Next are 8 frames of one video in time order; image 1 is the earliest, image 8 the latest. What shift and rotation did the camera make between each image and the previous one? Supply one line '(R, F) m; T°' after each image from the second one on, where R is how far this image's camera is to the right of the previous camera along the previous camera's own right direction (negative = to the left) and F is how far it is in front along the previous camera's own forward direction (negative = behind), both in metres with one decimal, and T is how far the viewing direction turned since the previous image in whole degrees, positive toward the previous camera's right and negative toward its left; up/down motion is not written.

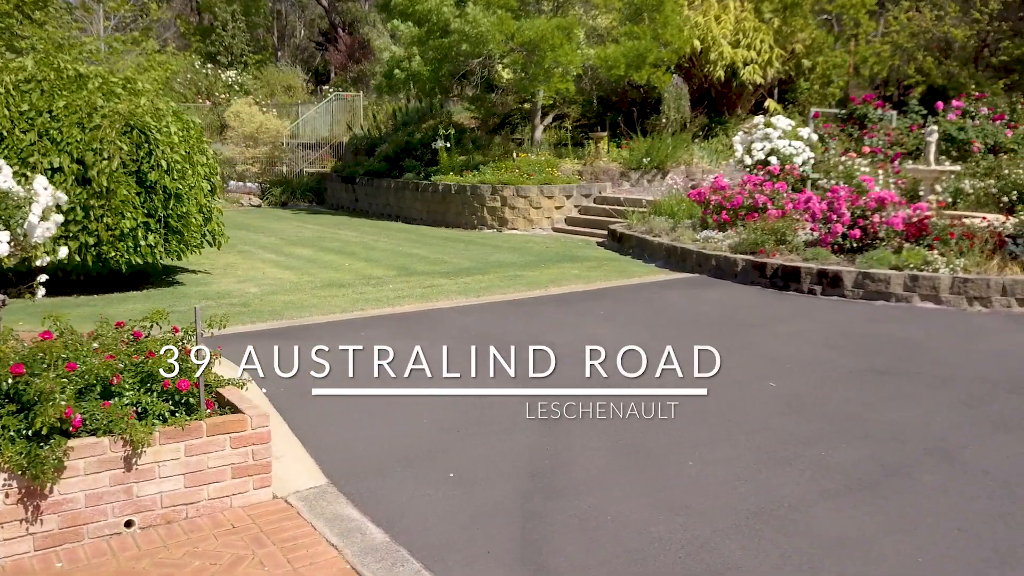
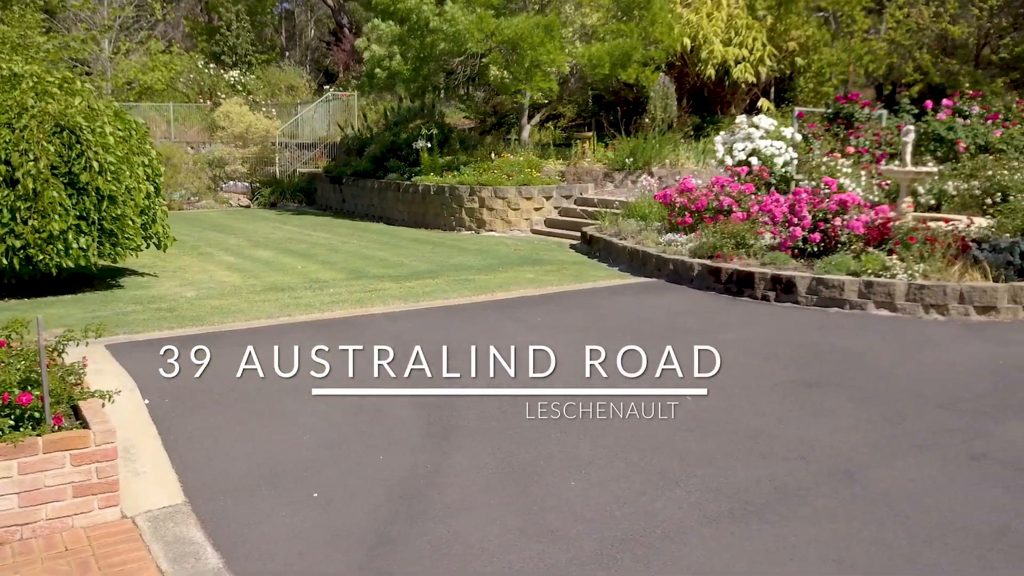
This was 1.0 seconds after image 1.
(+0.7, +0.2) m; -1°
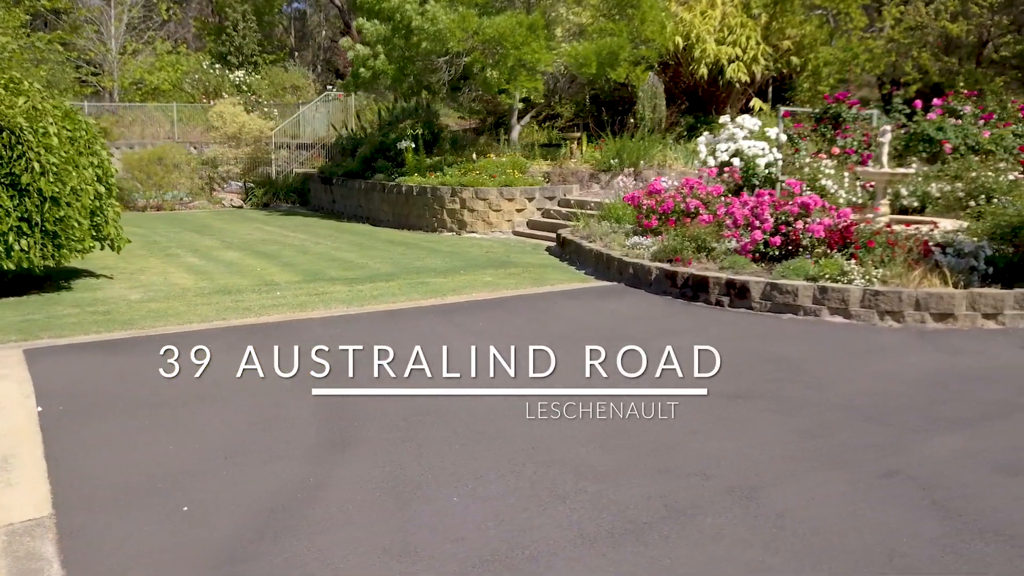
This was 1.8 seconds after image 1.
(+0.6, +0.2) m; -1°
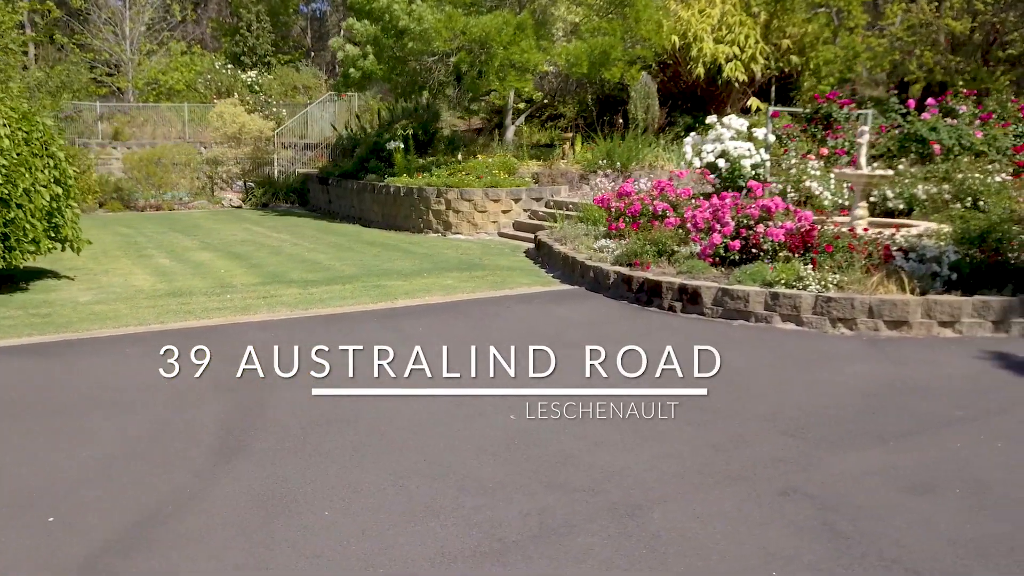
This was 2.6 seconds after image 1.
(+0.7, +0.1) m; -2°
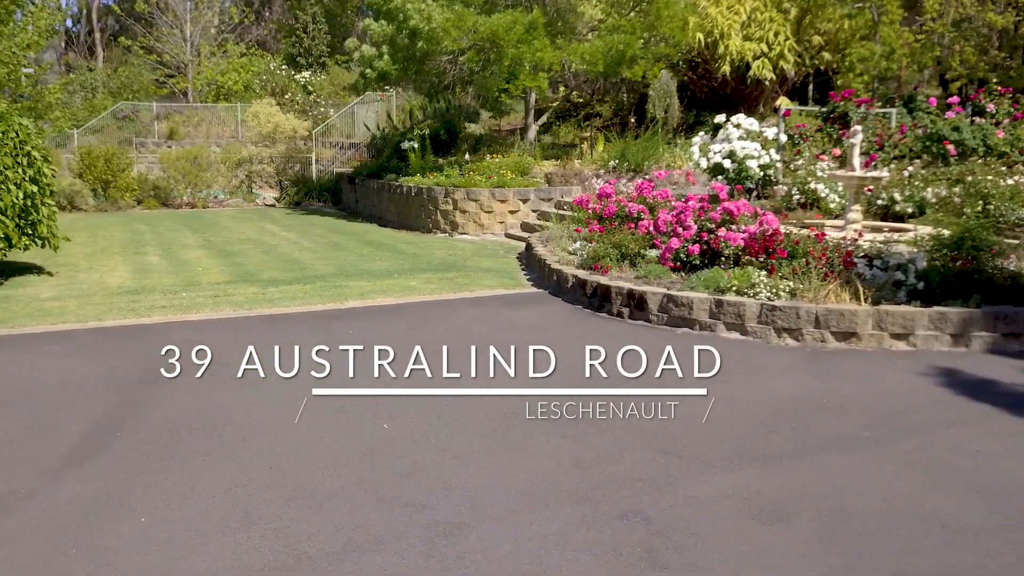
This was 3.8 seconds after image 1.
(+1.1, +0.2) m; -5°
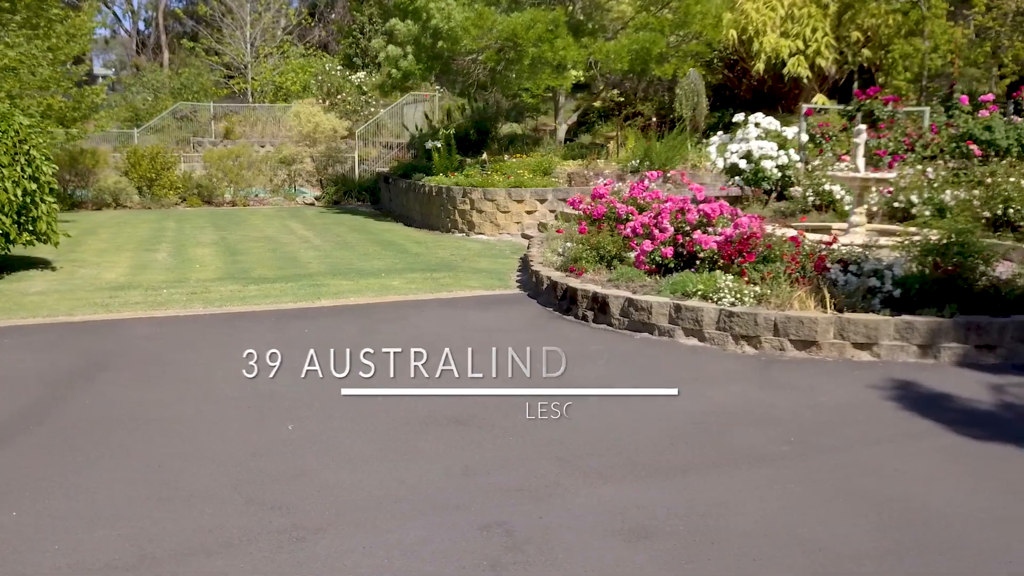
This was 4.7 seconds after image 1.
(+0.9, +0.1) m; -5°
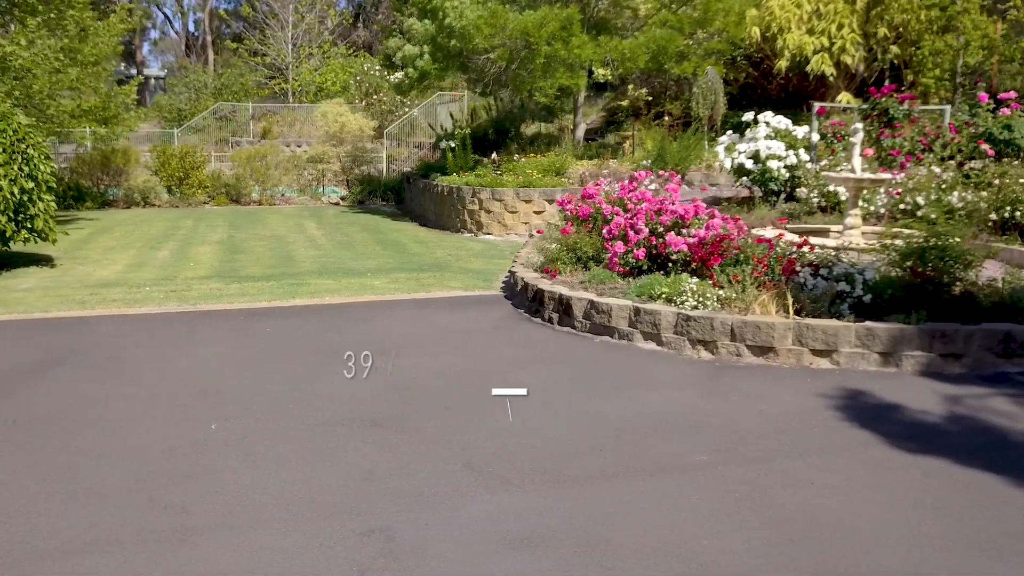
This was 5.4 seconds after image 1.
(+0.7, +0.1) m; -3°
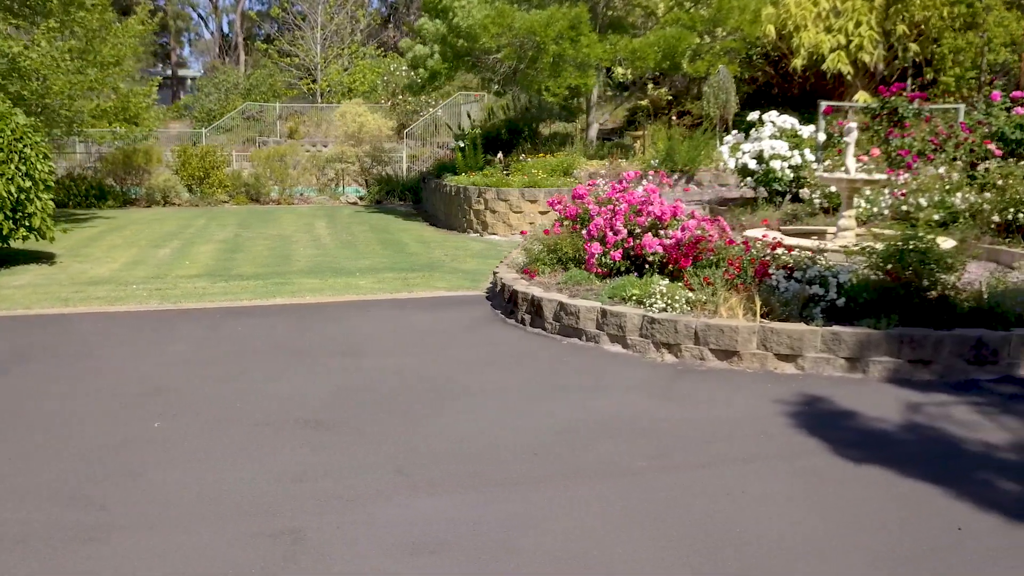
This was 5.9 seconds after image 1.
(+0.5, +0.1) m; -2°
